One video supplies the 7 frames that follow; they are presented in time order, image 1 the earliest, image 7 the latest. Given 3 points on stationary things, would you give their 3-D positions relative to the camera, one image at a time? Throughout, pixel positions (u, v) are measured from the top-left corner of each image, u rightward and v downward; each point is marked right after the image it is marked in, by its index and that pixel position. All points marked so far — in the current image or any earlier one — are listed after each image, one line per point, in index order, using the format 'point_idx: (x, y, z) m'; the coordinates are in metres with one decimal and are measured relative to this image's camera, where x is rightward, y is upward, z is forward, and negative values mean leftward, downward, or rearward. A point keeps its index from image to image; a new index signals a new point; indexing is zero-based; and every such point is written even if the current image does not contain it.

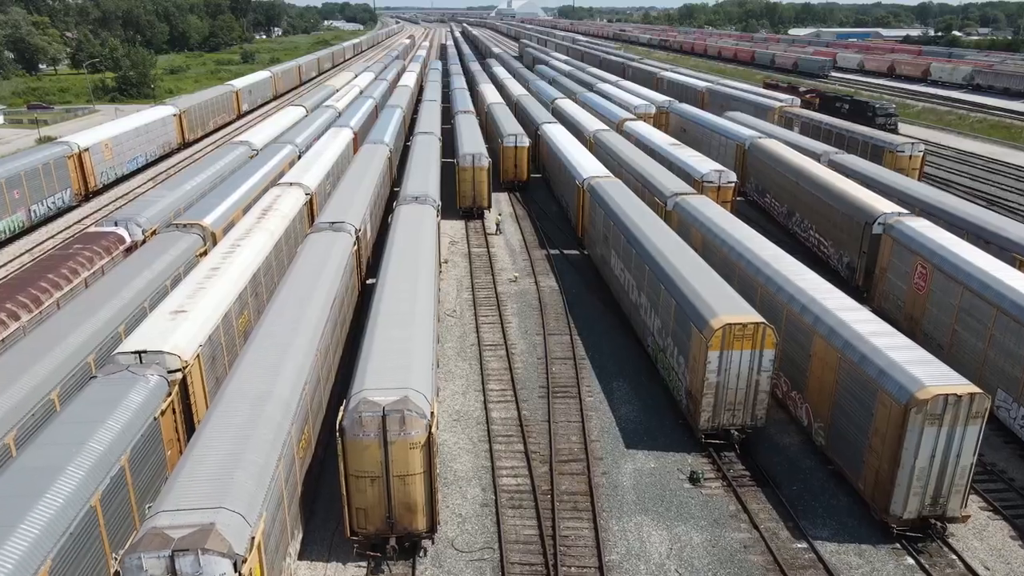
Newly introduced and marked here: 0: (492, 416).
0: (-0.5, -2.9, +16.2) m
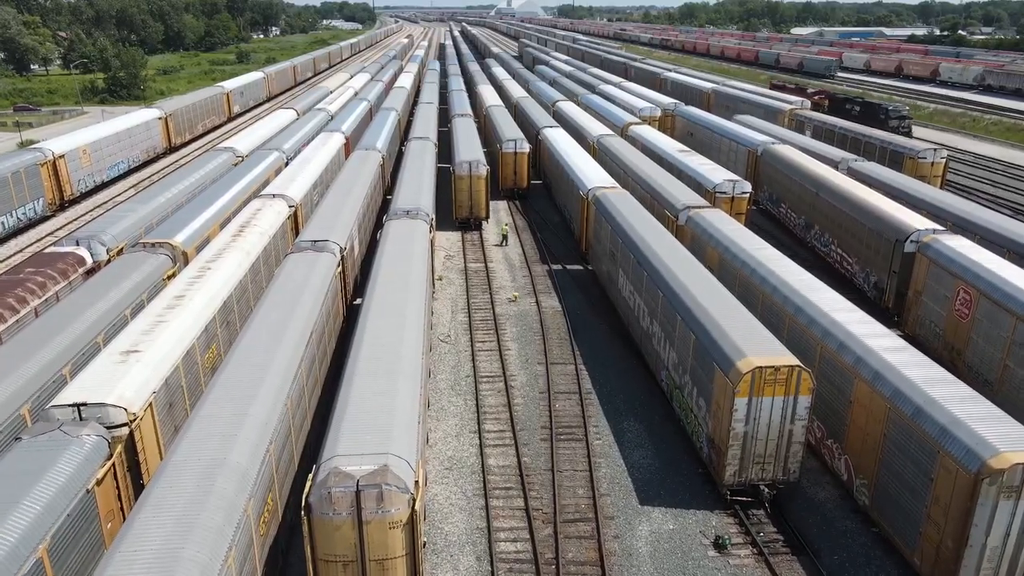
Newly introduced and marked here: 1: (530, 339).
0: (-0.5, -3.5, +14.4) m
1: (+0.5, -1.4, +19.9) m
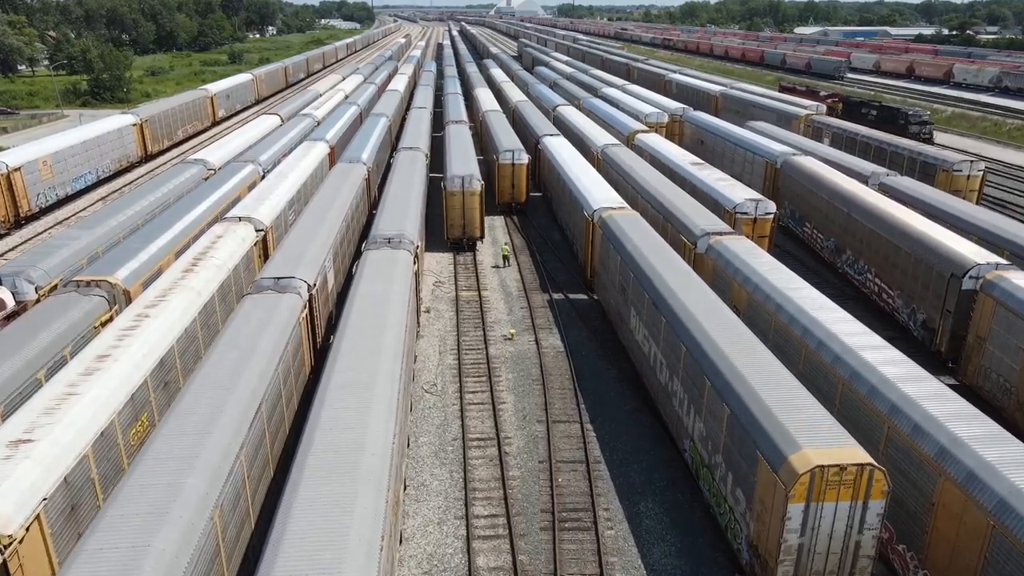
0: (-0.6, -4.5, +11.8) m
1: (+0.4, -2.4, +17.2) m
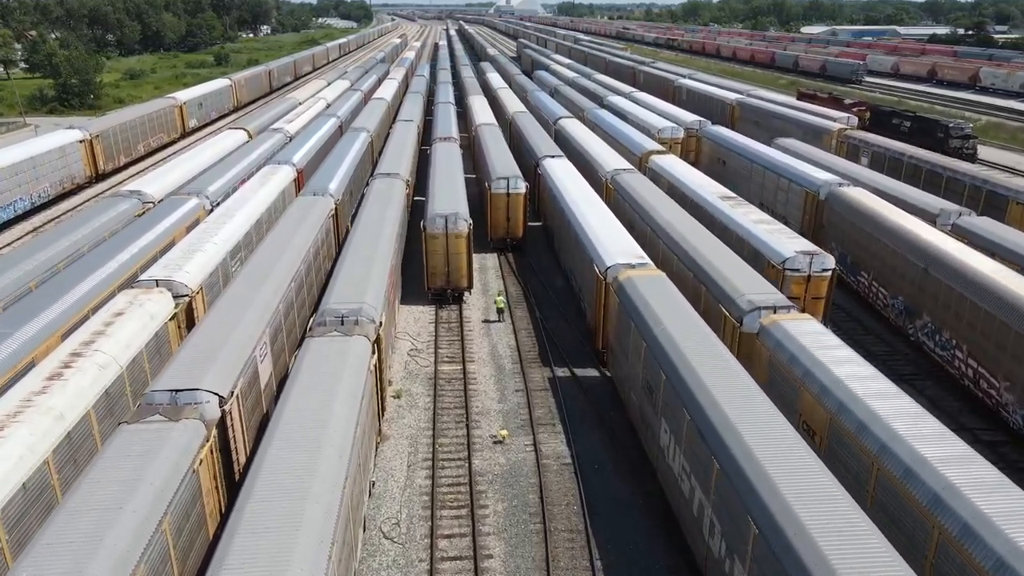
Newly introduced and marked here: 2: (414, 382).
0: (-0.8, -6.4, +7.3) m
1: (+0.2, -4.3, +12.7) m
2: (-2.4, -2.3, +17.9) m
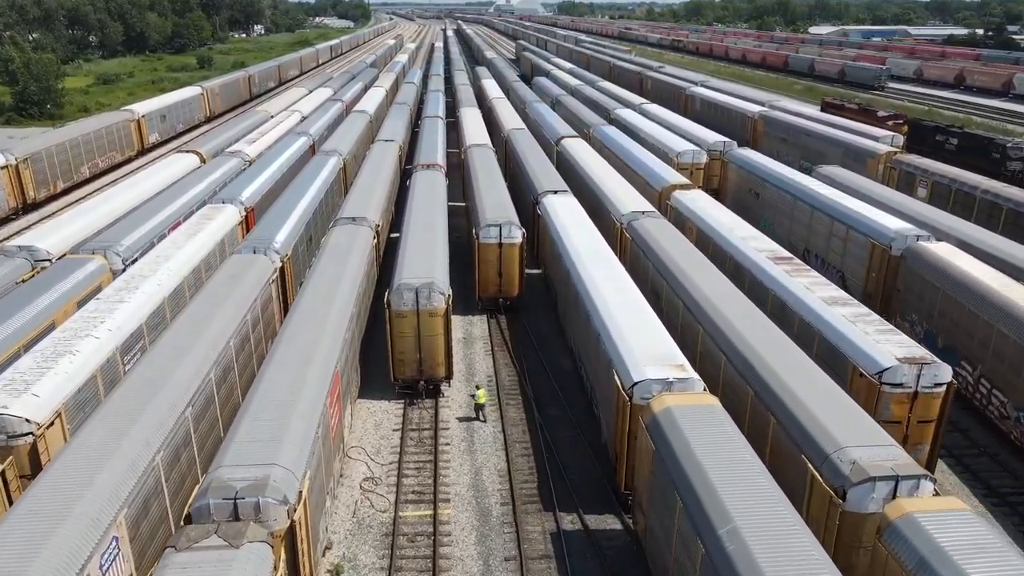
0: (-1.0, -8.6, +2.2) m
1: (0.0, -6.5, +7.6) m
2: (-2.6, -4.5, +12.8) m
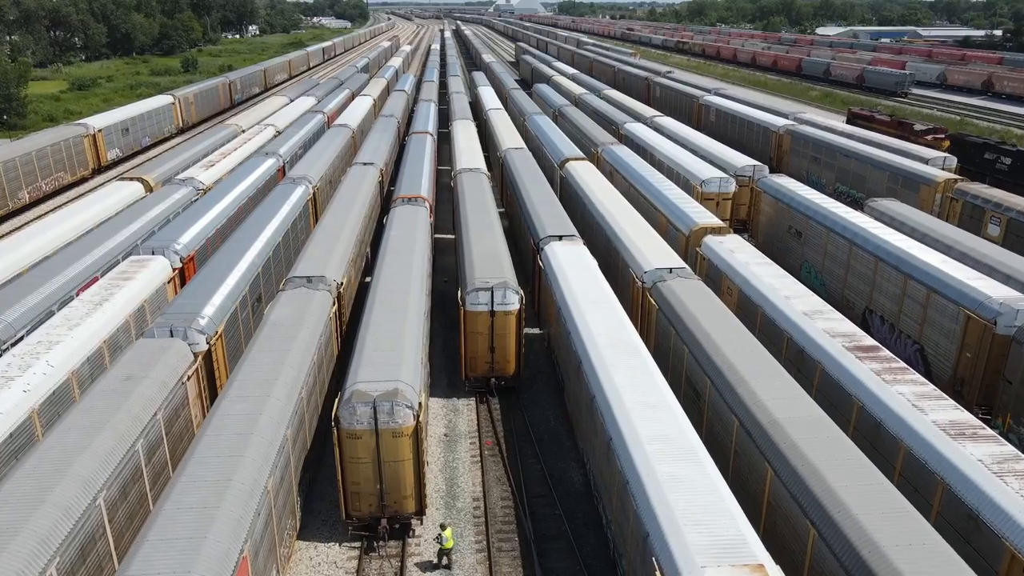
0: (-1.1, -10.5, -2.3) m
1: (-0.1, -8.4, +3.2) m
2: (-2.8, -6.3, +8.3) m
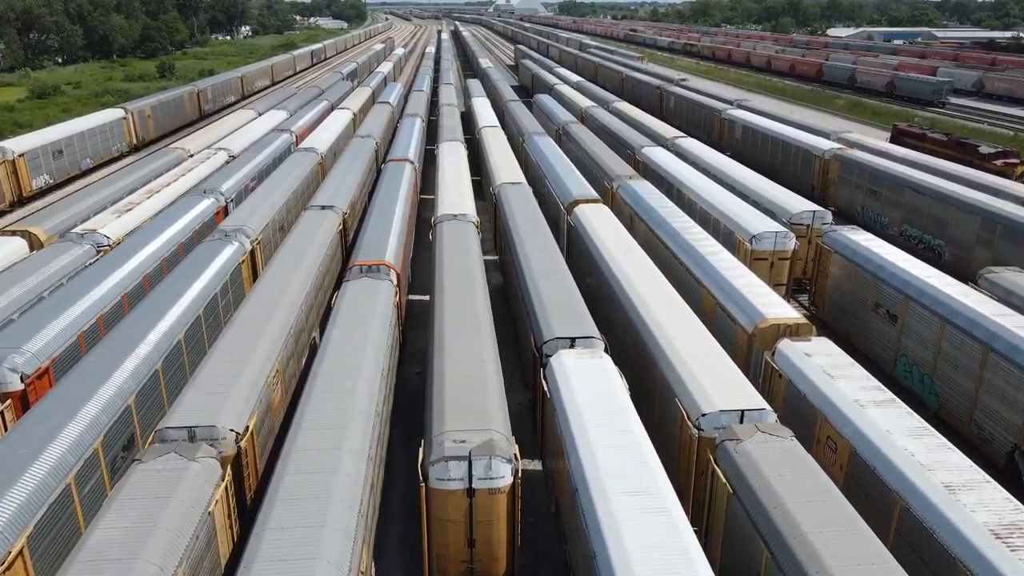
0: (-1.3, -13.0, -8.5) m
1: (-0.3, -10.9, -3.0) m
2: (-2.9, -8.8, +2.2) m
